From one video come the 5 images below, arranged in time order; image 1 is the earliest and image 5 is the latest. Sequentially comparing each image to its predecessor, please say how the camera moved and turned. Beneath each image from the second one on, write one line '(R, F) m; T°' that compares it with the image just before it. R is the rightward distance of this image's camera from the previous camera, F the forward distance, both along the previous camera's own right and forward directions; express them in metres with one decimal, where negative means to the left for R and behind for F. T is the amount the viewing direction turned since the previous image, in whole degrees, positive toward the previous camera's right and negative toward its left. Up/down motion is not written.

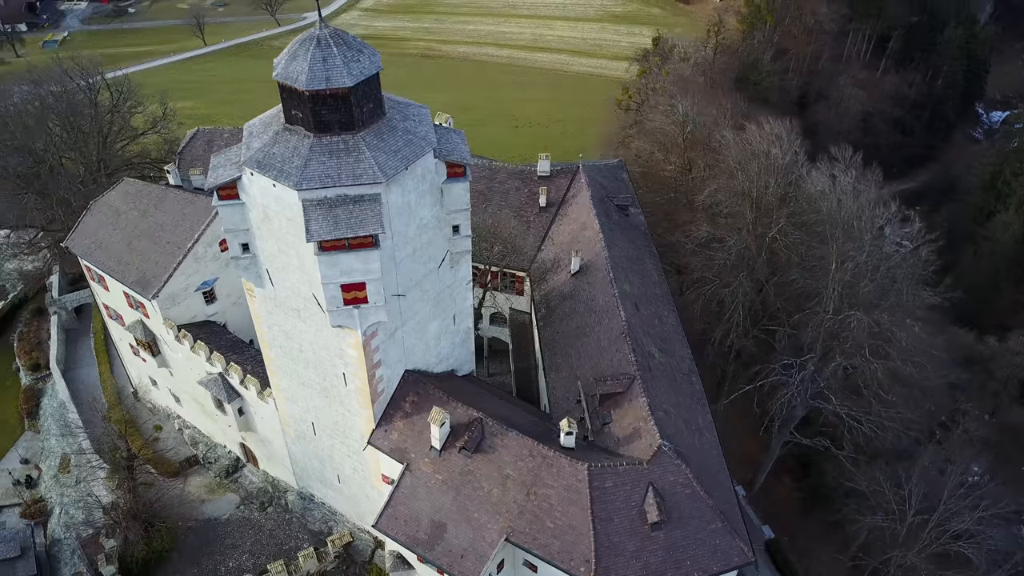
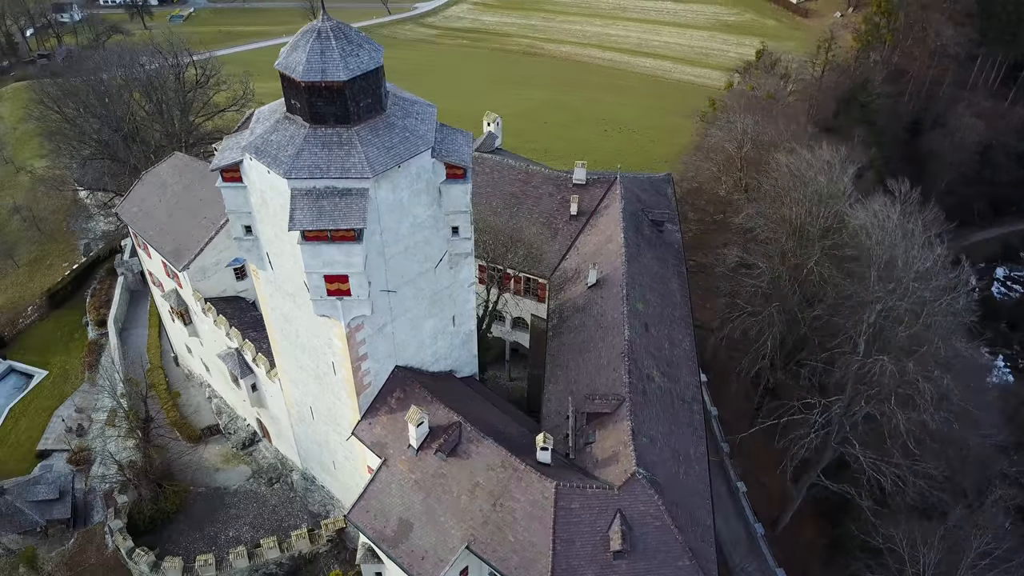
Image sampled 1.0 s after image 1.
(+3.4, +0.6) m; -7°
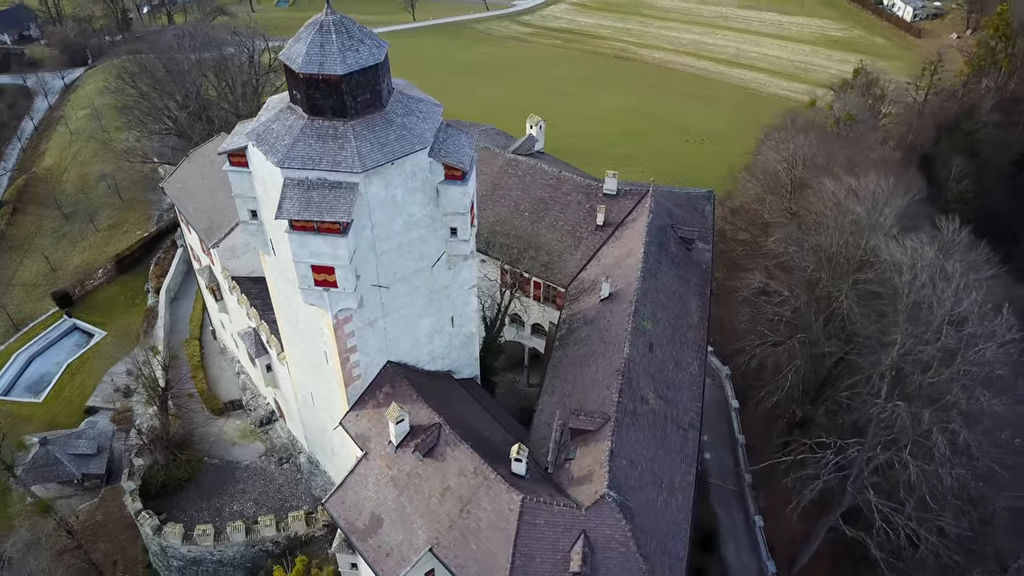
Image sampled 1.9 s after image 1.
(+3.1, +0.5) m; -6°
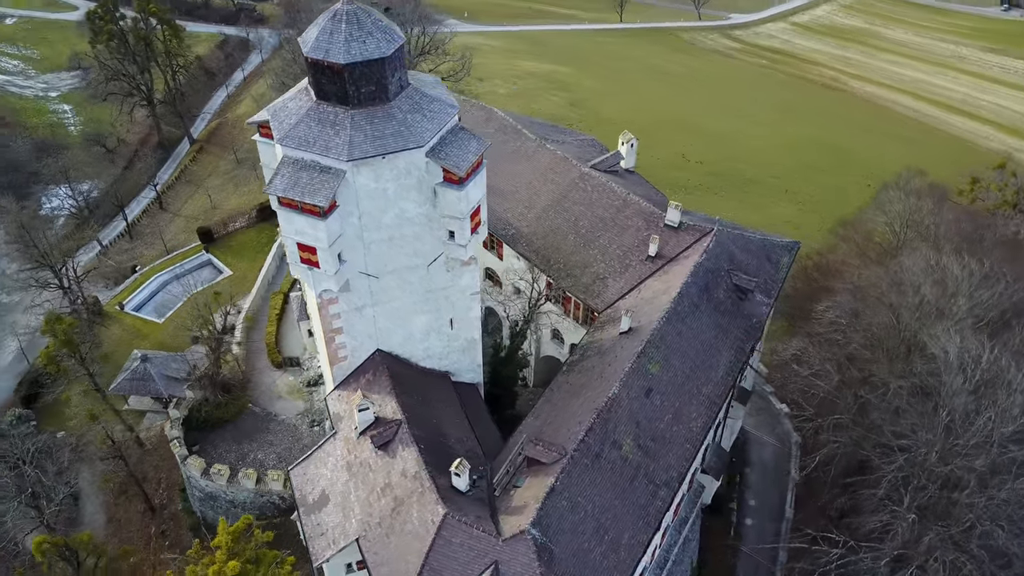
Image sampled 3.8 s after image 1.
(+6.4, +1.4) m; -13°
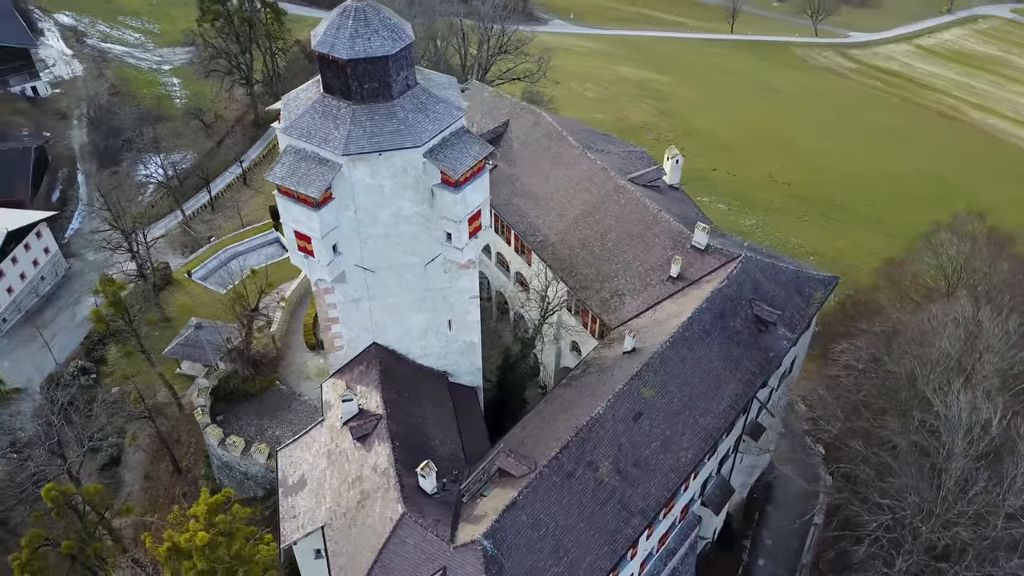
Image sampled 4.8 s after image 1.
(+3.4, +0.4) m; -7°
